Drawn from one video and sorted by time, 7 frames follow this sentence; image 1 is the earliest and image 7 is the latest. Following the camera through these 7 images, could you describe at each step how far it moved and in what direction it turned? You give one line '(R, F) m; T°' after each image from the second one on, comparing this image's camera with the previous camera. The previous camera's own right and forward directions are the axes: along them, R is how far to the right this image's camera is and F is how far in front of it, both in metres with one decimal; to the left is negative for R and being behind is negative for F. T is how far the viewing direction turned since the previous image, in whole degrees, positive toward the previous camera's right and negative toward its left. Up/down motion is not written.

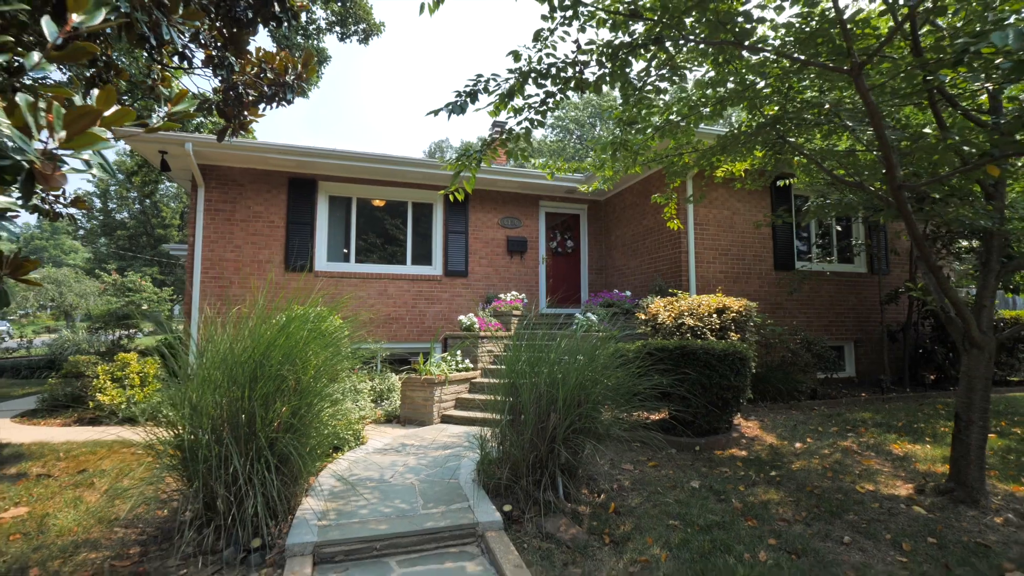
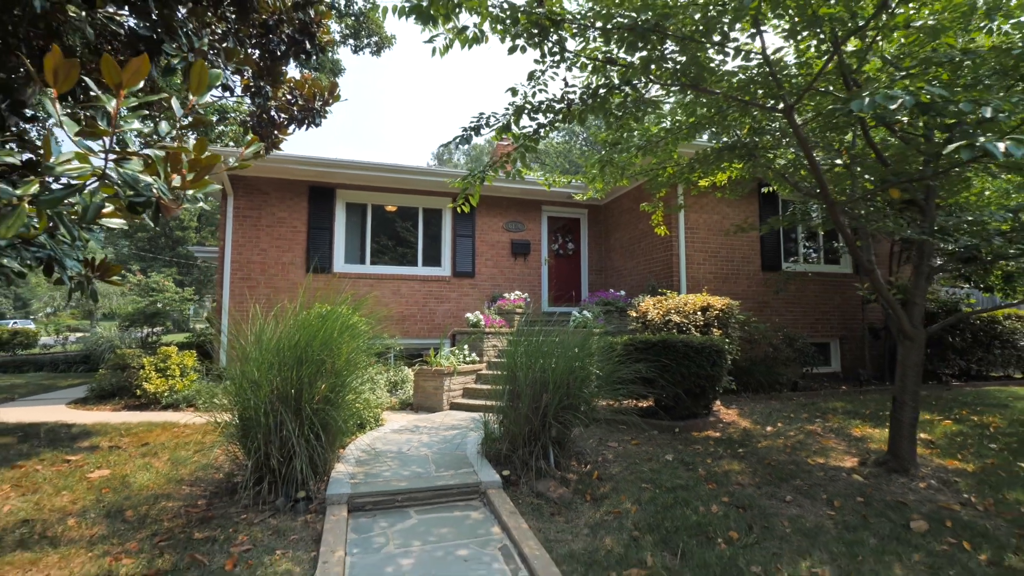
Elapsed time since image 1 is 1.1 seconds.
(+0.1, -0.7) m; -1°
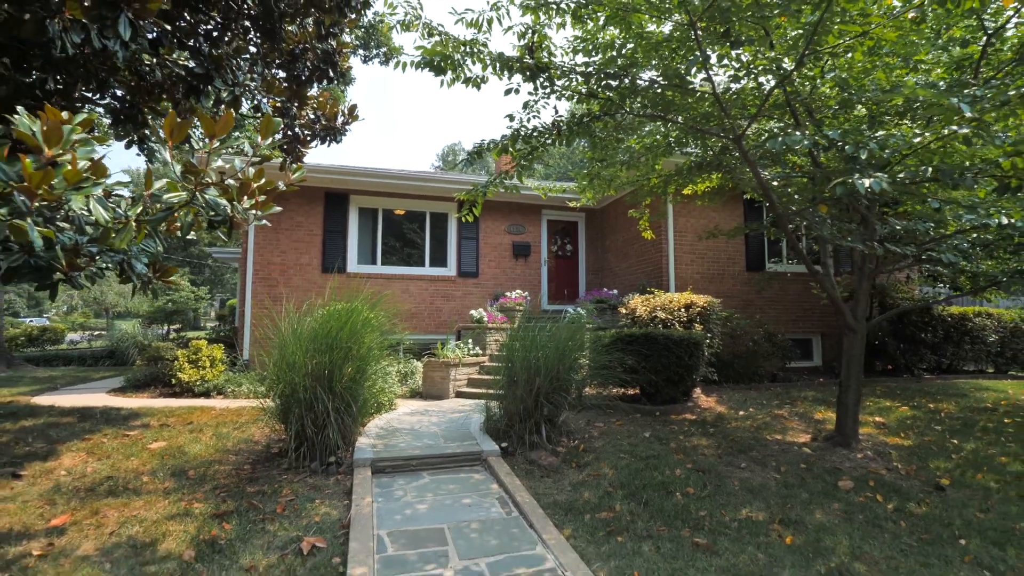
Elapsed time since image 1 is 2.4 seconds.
(+0.1, -0.7) m; -1°
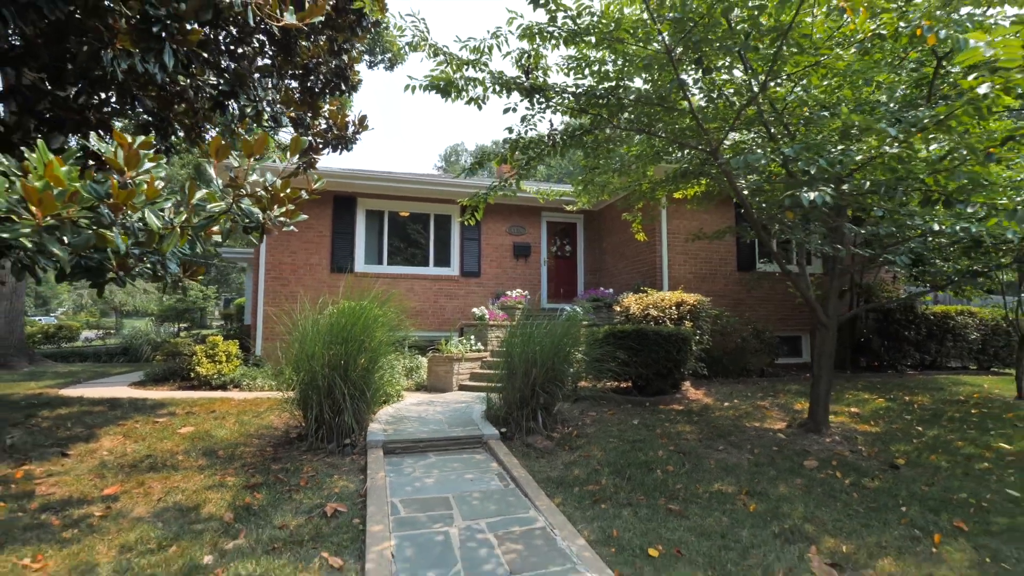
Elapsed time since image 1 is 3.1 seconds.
(+0.1, -0.5) m; 0°
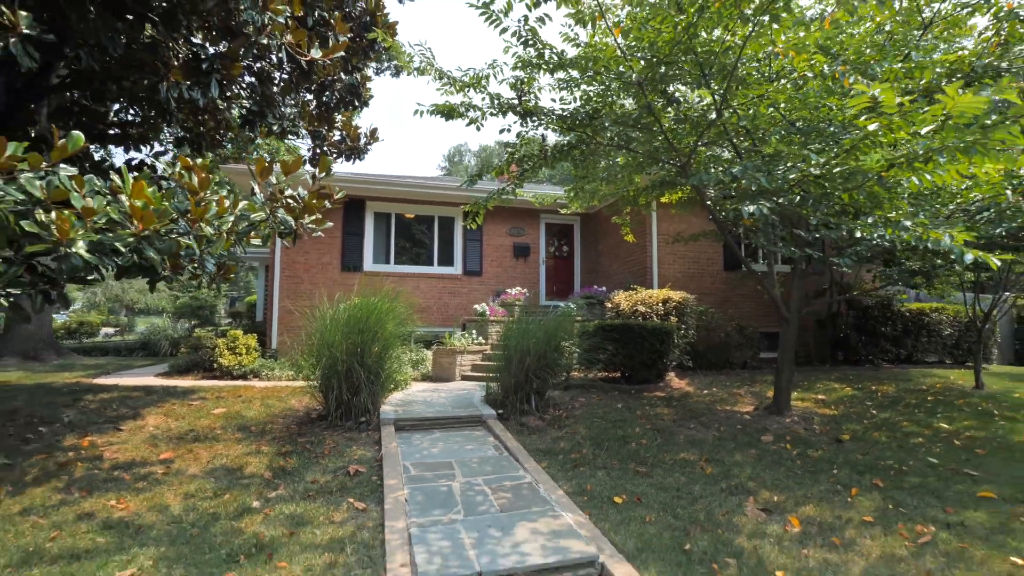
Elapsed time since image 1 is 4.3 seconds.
(+0.1, -0.7) m; -1°
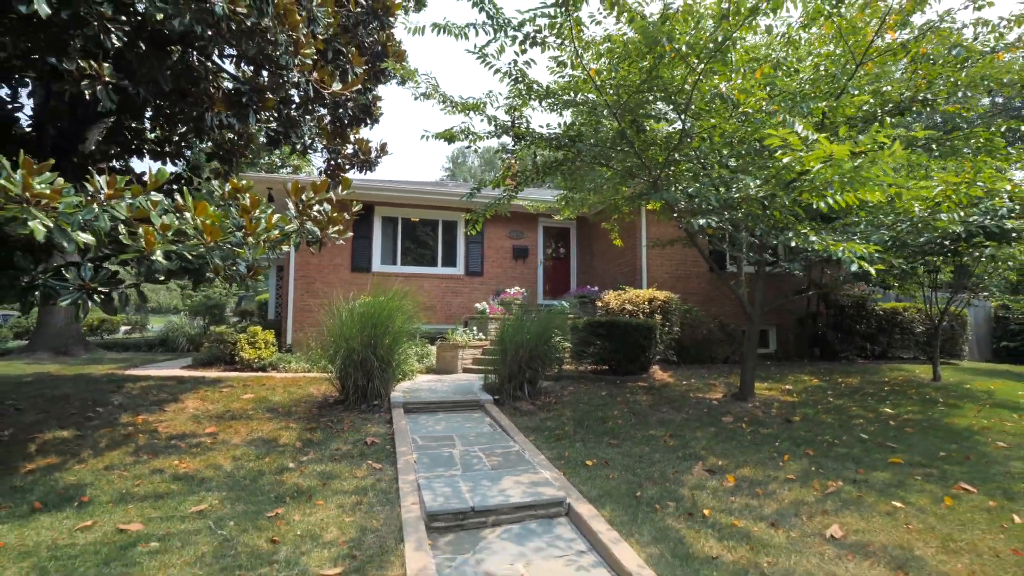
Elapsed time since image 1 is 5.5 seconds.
(+0.2, -0.8) m; -1°
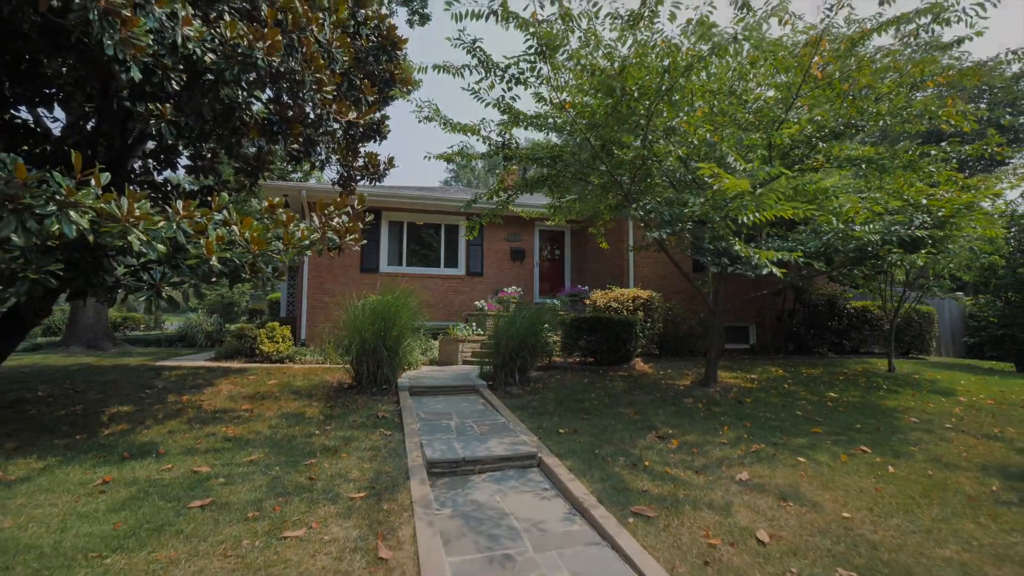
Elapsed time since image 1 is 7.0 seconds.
(+0.2, -1.0) m; -1°
